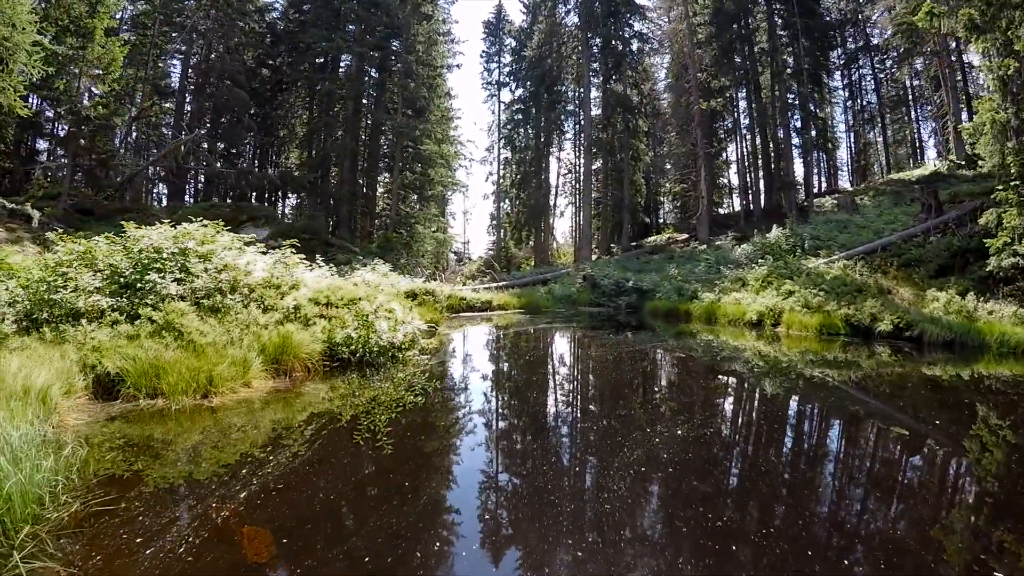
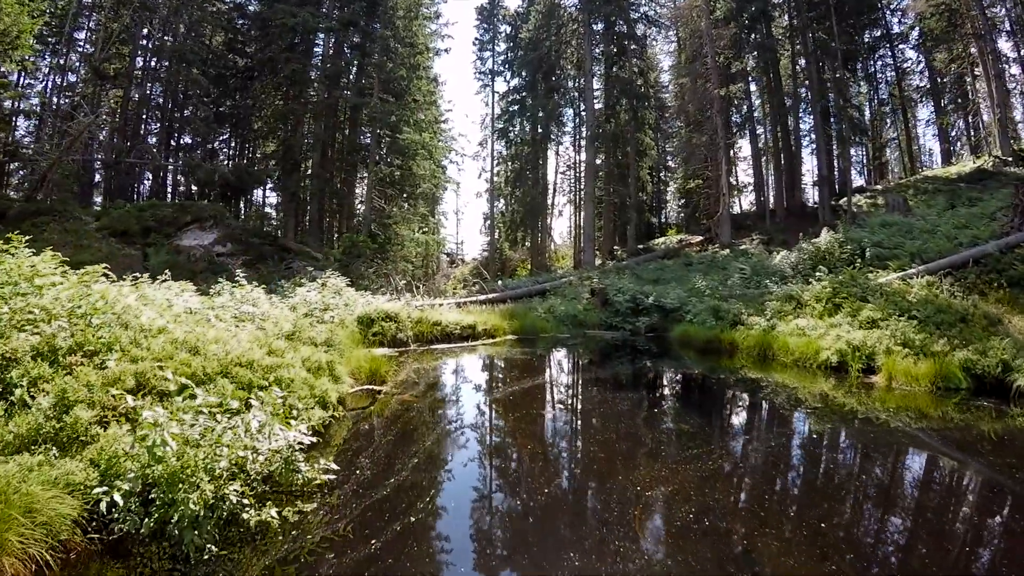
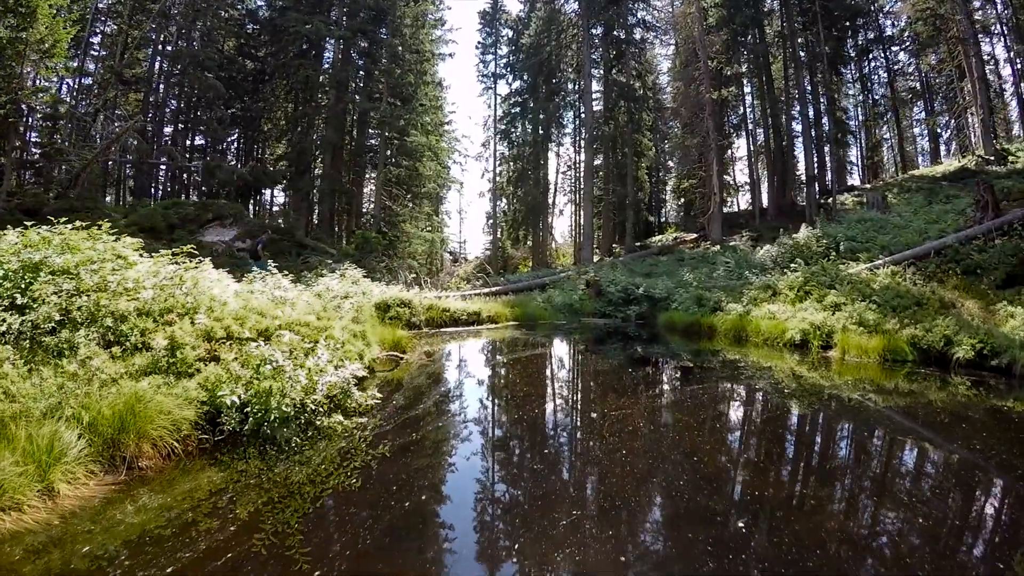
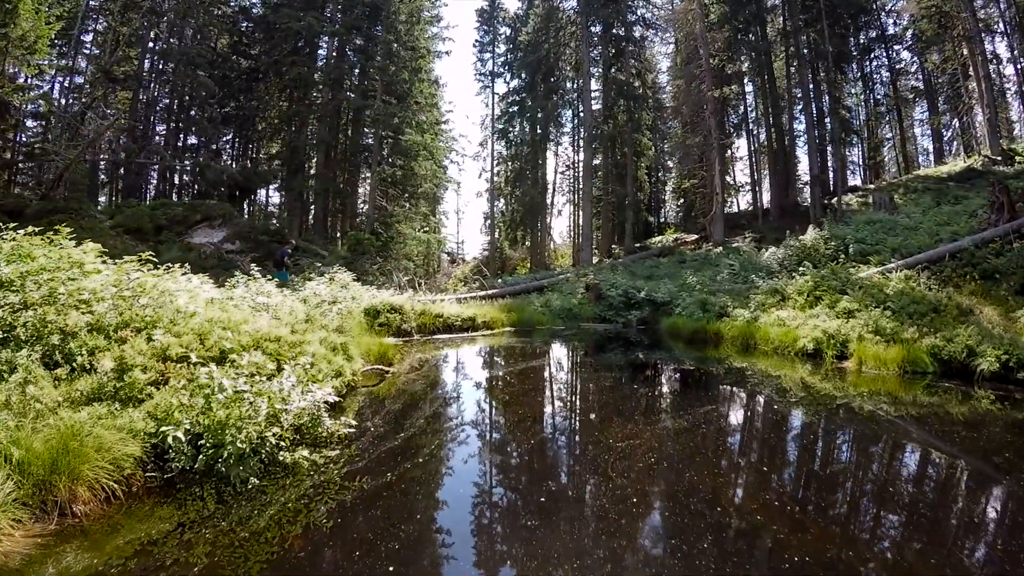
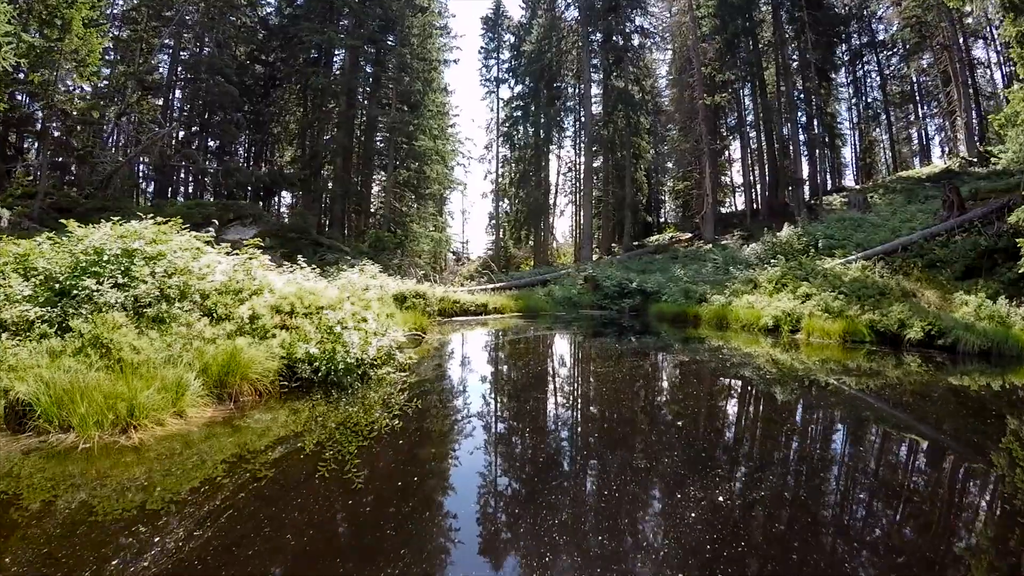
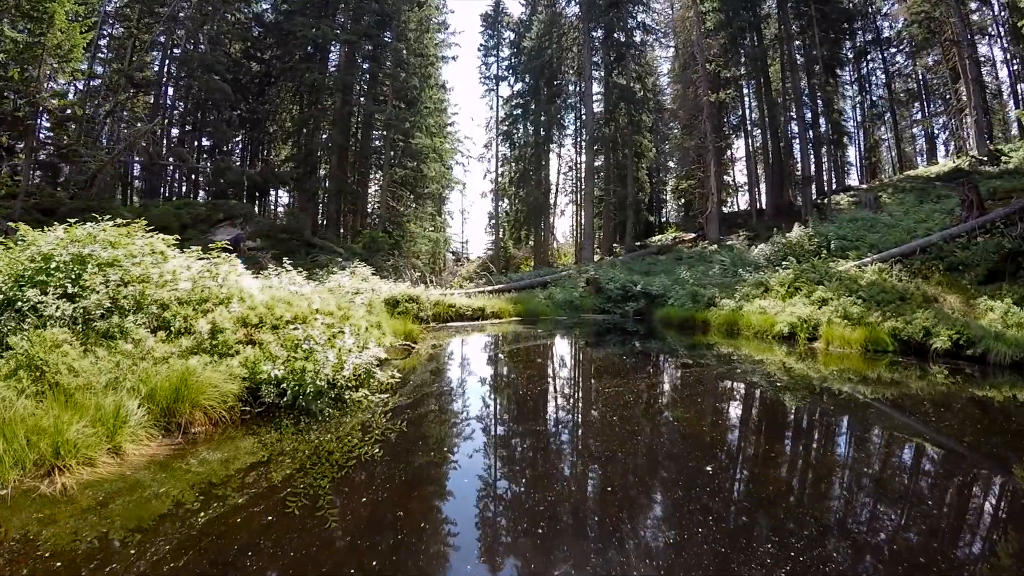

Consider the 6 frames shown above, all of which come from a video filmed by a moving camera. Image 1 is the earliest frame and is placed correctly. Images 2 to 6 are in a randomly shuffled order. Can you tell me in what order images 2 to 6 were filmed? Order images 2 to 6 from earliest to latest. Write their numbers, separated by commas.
5, 6, 3, 4, 2
